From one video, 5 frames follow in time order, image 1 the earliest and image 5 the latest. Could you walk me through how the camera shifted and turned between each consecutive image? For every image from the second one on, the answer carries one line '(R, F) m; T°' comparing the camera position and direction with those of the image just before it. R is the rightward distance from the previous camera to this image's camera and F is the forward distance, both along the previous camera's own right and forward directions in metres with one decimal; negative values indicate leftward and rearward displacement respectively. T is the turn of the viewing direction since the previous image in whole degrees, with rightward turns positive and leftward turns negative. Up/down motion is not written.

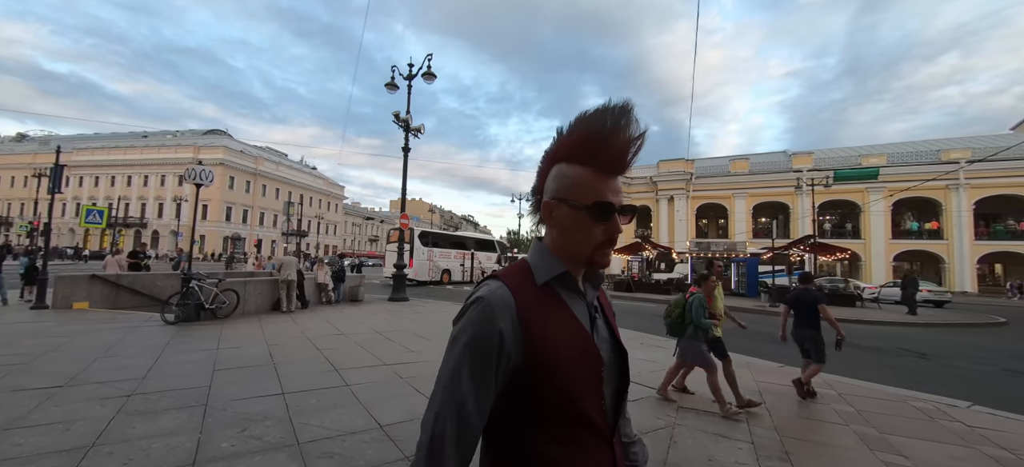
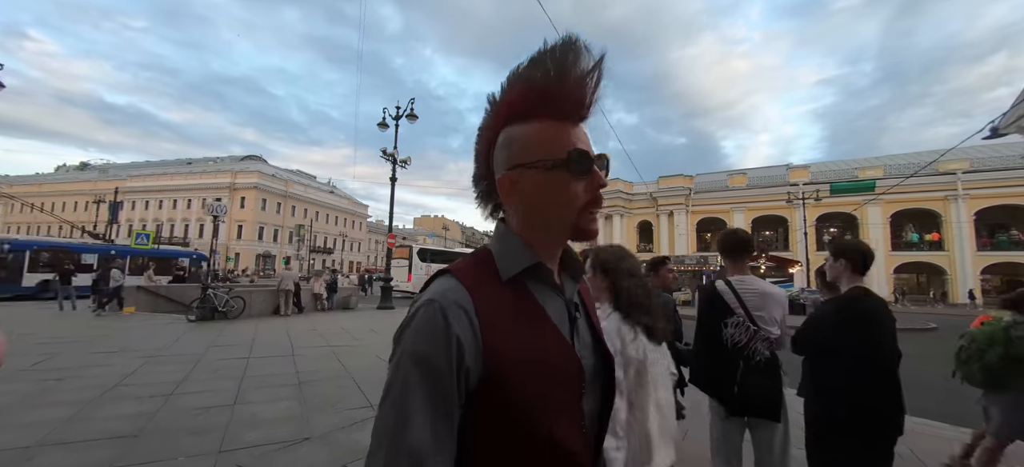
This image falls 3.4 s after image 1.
(+2.1, -1.9) m; -4°
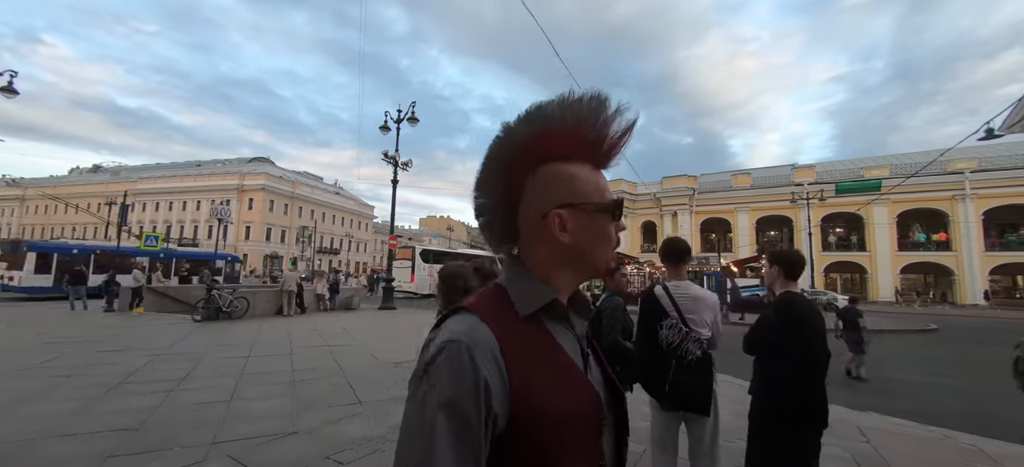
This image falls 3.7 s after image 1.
(+0.3, -0.2) m; -1°
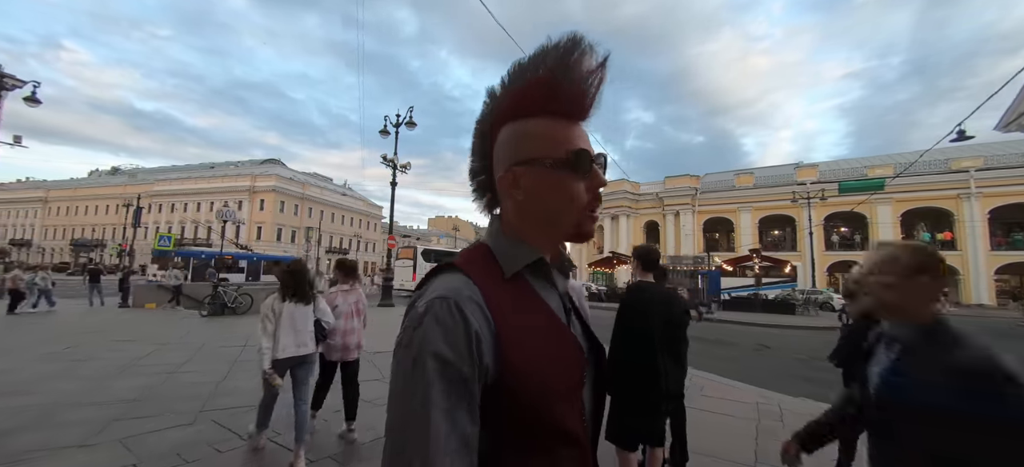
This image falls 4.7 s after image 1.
(+0.6, -0.5) m; -1°
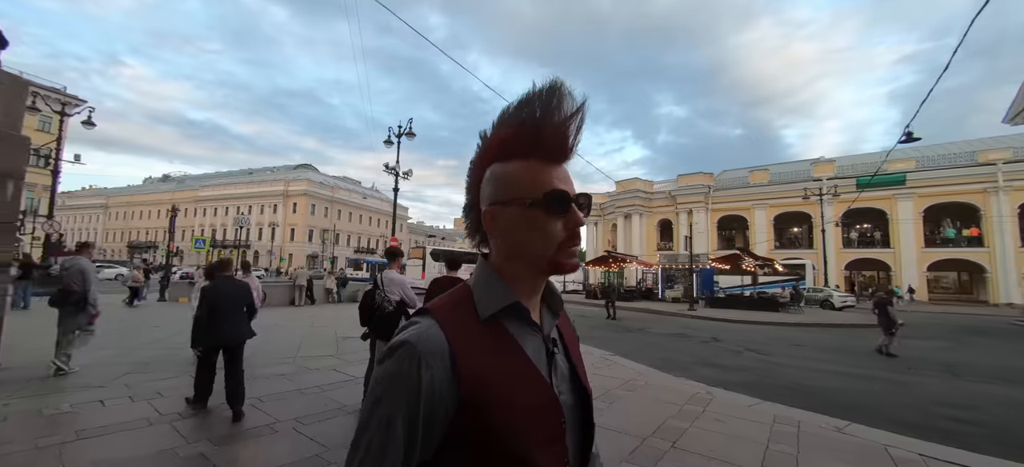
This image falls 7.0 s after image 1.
(+1.6, -1.0) m; -4°
